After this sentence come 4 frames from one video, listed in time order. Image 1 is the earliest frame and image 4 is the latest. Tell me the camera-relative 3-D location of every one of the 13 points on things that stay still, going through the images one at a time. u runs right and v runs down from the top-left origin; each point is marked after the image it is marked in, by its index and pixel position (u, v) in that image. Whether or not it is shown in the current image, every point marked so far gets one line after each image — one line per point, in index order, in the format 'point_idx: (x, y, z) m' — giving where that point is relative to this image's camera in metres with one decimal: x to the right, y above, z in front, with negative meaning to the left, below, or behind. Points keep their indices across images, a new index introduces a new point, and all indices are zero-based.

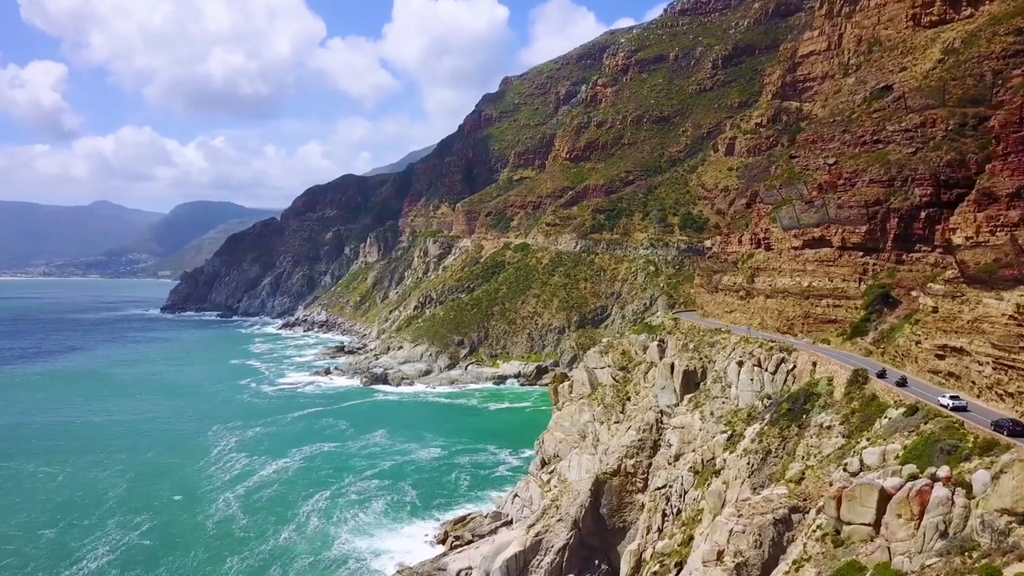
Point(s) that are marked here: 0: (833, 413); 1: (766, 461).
0: (+8.2, -3.2, +16.7) m
1: (+7.0, -4.8, +18.1) m
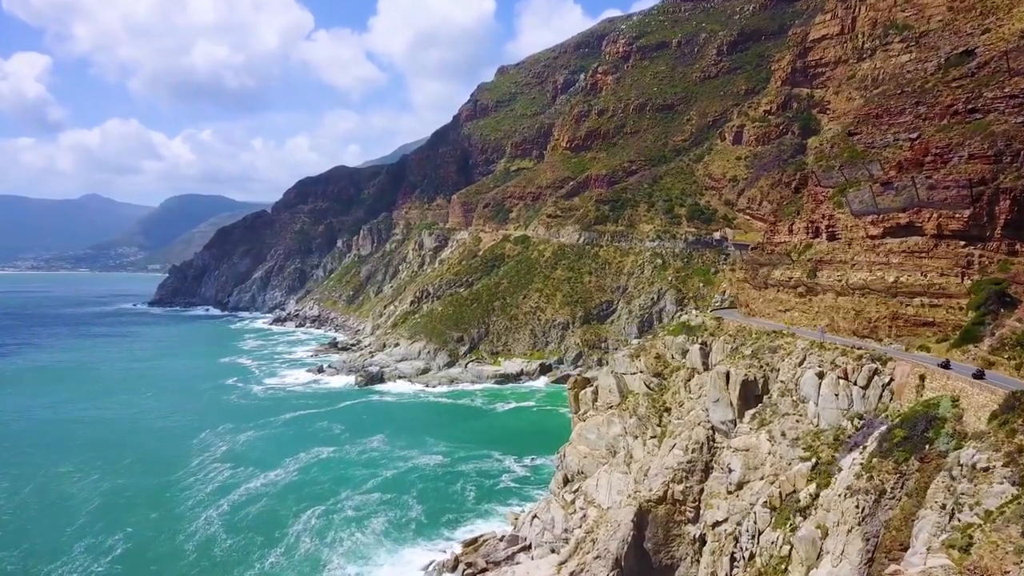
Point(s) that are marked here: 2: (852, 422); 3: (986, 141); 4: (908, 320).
0: (+9.2, -3.1, +13.0) m
1: (+8.0, -4.7, +14.4) m
2: (+9.0, -3.6, +17.6) m
3: (+14.2, +4.4, +19.9) m
4: (+11.7, -1.0, +19.7) m
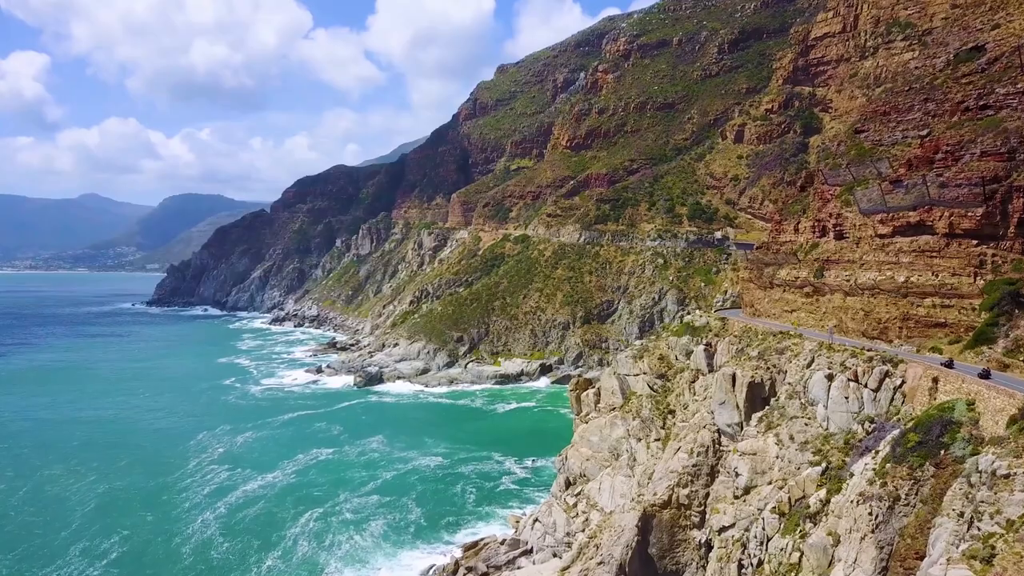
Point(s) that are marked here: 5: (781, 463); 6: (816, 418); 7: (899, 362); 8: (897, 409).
0: (+9.3, -3.1, +12.5) m
1: (+8.0, -4.7, +13.9) m
2: (+9.1, -3.6, +17.2) m
3: (+14.2, +4.4, +19.5) m
4: (+11.8, -1.0, +19.3) m
5: (+7.6, -4.9, +18.8) m
6: (+8.5, -3.6, +18.7) m
7: (+10.2, -1.9, +17.5) m
8: (+9.8, -3.1, +16.9) m
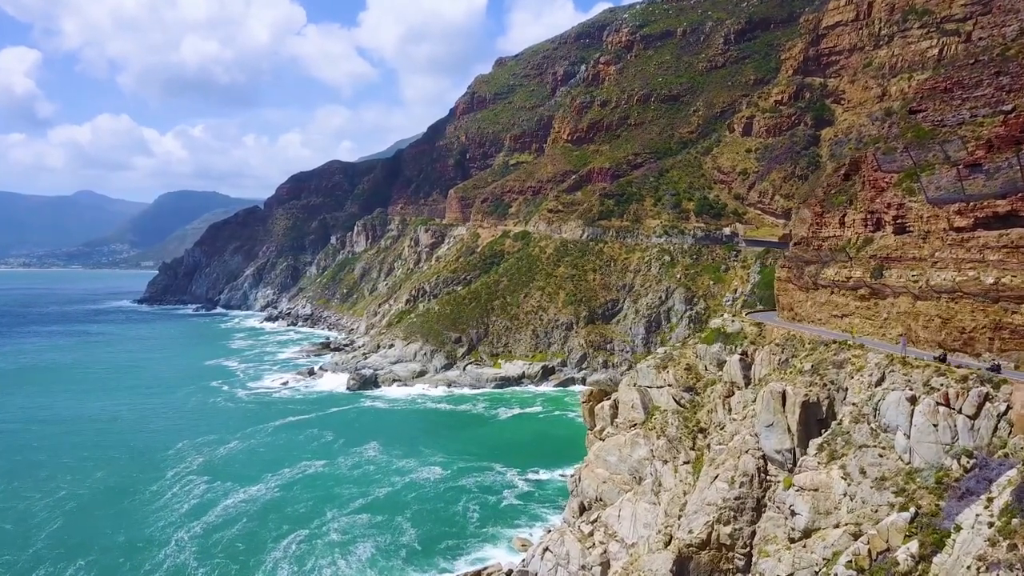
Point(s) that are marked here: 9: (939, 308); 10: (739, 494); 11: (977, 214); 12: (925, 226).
0: (+9.7, -3.2, +9.3) m
1: (+8.4, -4.8, +10.7) m
2: (+9.4, -3.7, +14.0) m
3: (+14.5, +4.3, +16.2) m
4: (+12.1, -1.0, +16.1) m
5: (+7.9, -5.0, +15.6) m
6: (+8.9, -3.7, +15.5) m
7: (+10.5, -2.0, +14.3) m
8: (+10.1, -3.1, +13.7) m
9: (+11.5, -0.6, +18.0) m
10: (+6.3, -5.7, +18.5) m
11: (+12.3, +1.9, +17.6) m
12: (+12.0, +1.8, +19.2) m
